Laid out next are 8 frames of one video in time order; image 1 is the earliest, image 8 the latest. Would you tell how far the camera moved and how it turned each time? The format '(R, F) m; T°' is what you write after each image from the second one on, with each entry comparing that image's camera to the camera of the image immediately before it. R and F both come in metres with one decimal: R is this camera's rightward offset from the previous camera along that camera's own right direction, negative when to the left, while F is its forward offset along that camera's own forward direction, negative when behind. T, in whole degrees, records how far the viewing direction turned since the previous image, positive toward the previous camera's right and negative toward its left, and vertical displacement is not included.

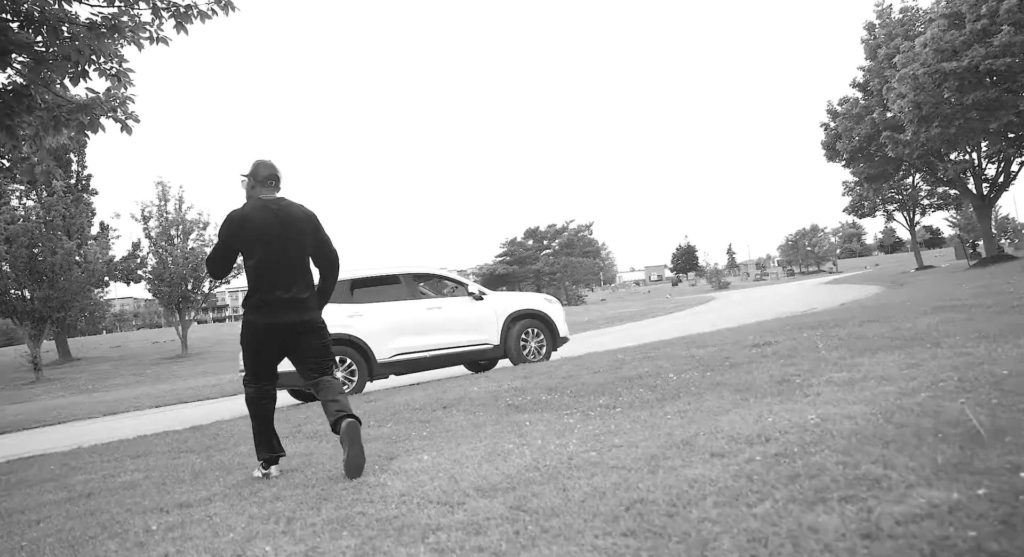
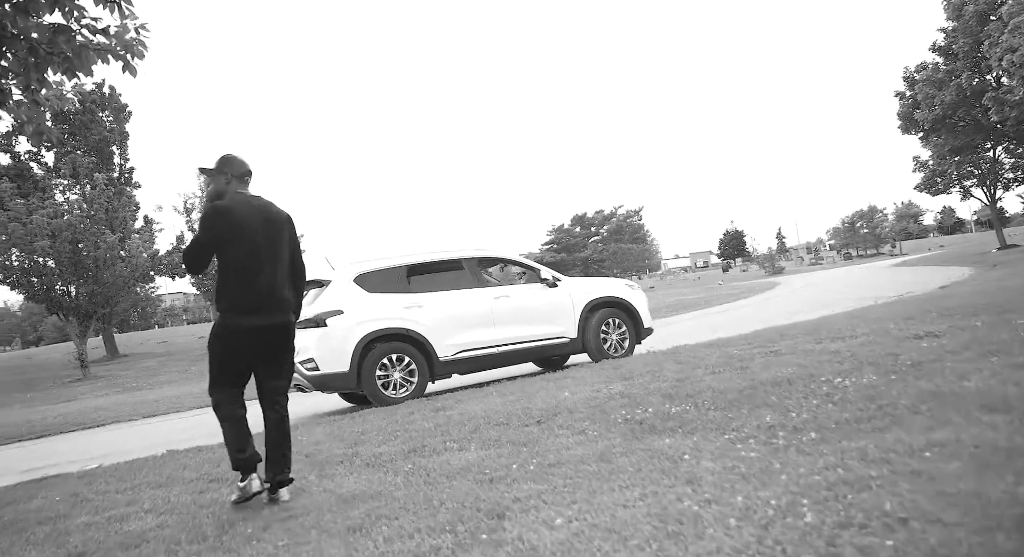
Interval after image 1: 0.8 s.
(-0.5, +1.4) m; -3°
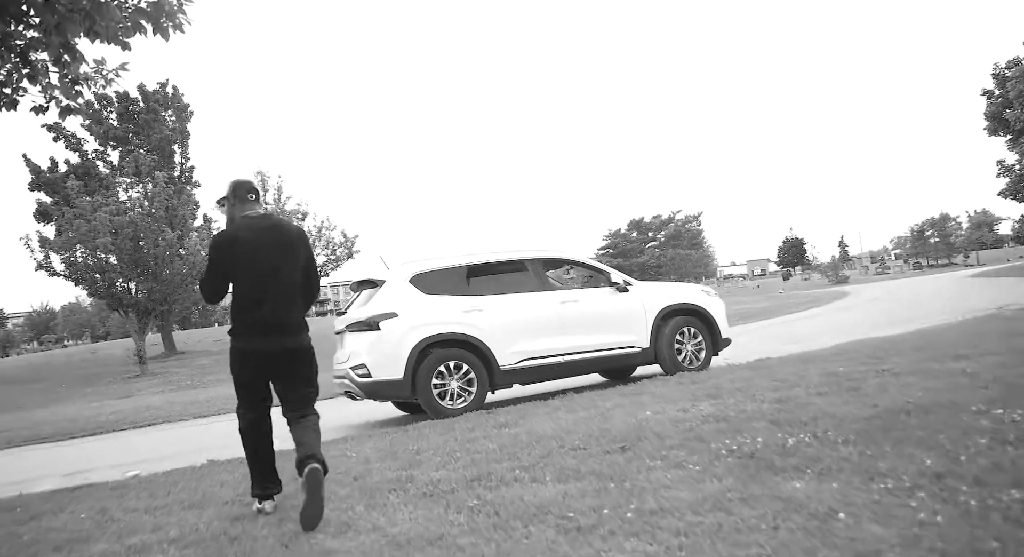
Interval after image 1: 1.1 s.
(-0.2, +0.7) m; -4°
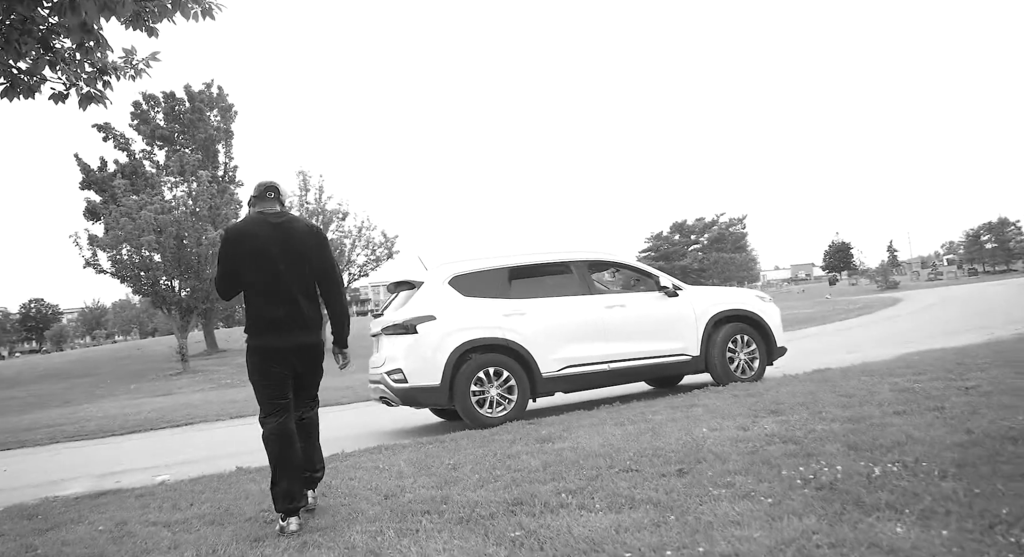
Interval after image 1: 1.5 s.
(-0.1, +0.4) m; -3°
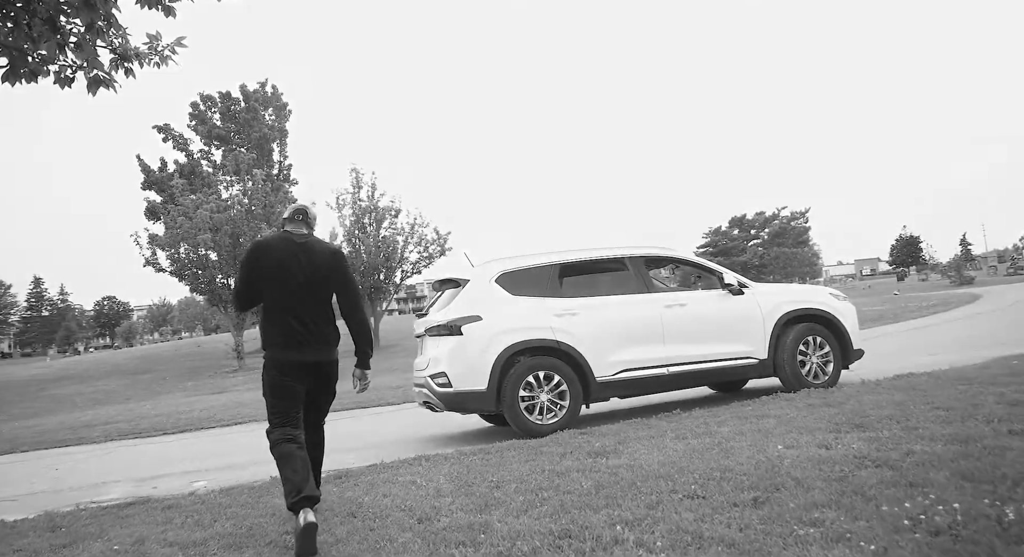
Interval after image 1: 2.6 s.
(0.0, +0.5) m; -4°
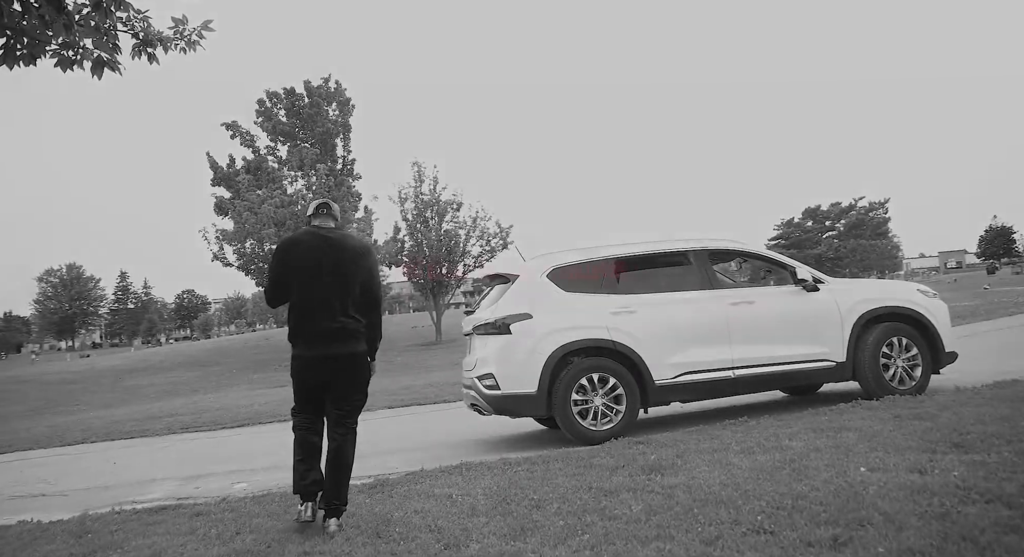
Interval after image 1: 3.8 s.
(+0.1, +0.4) m; -5°
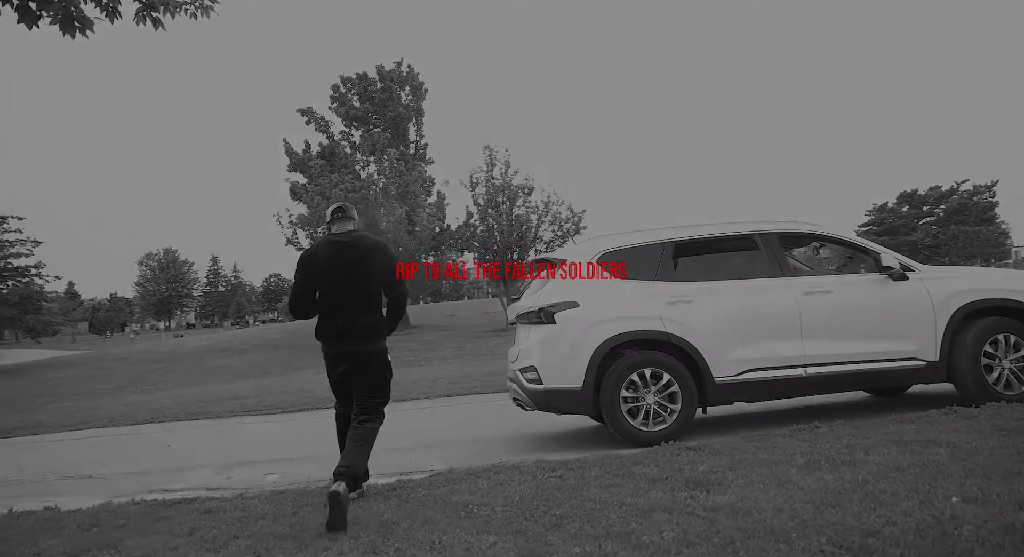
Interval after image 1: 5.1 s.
(+0.3, +0.5) m; -6°
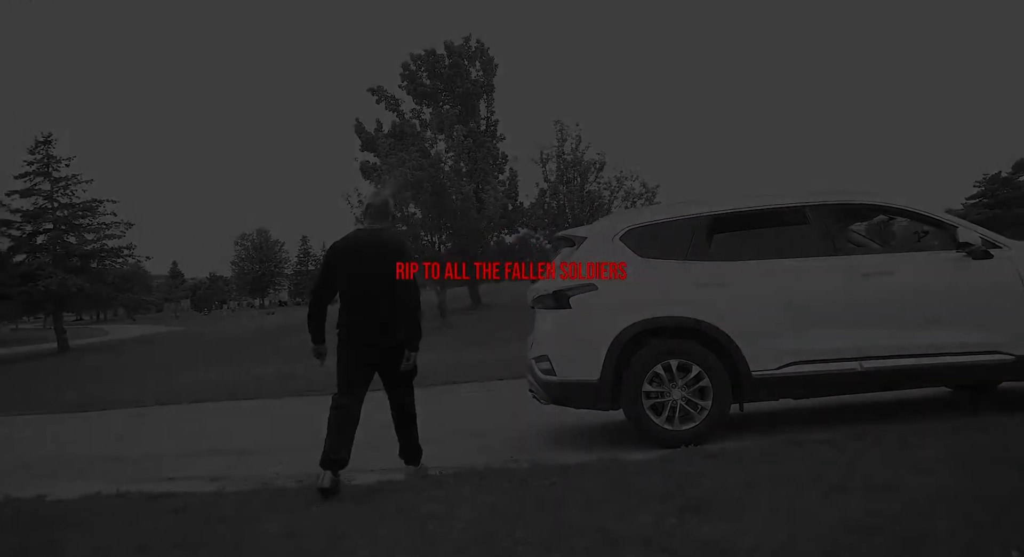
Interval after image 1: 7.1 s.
(+0.6, +0.6) m; -7°
